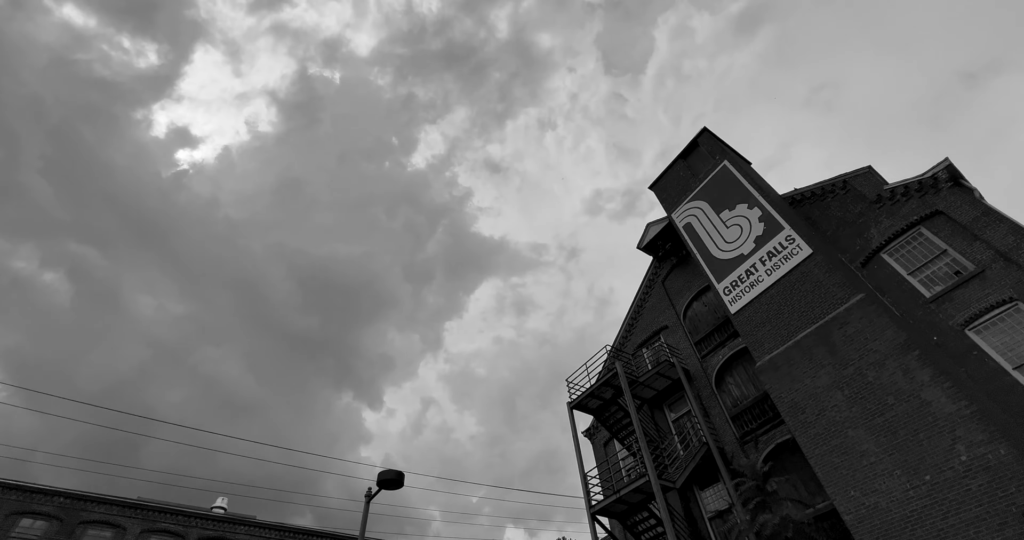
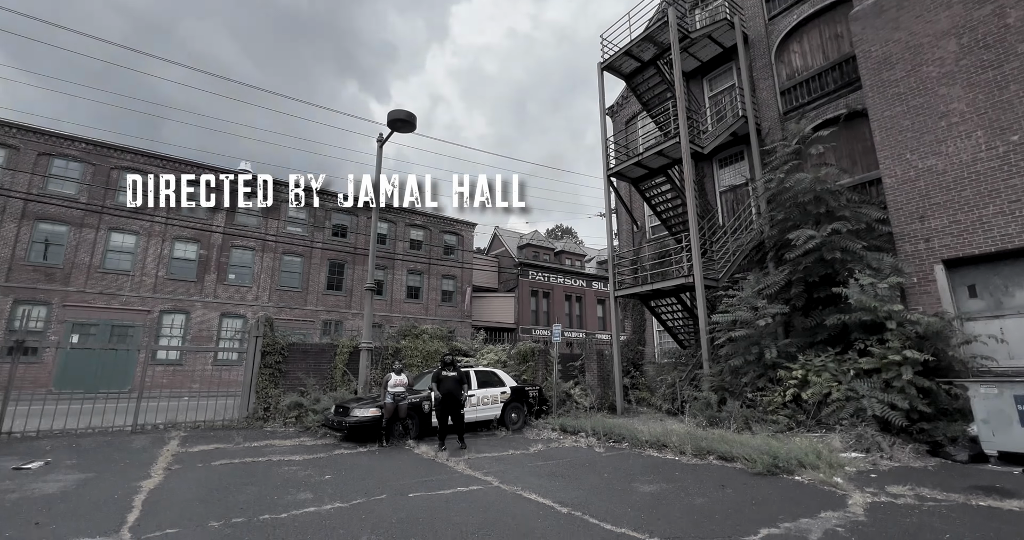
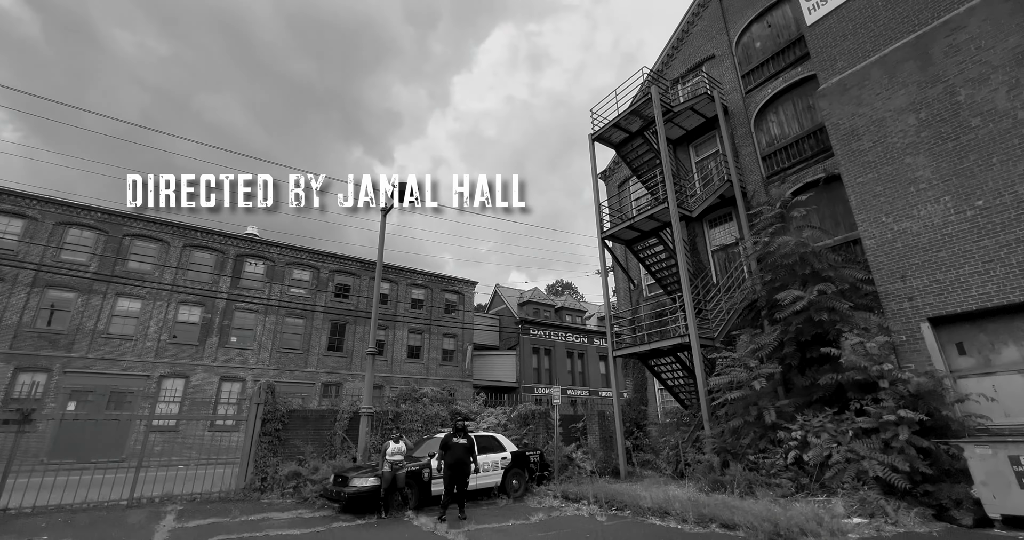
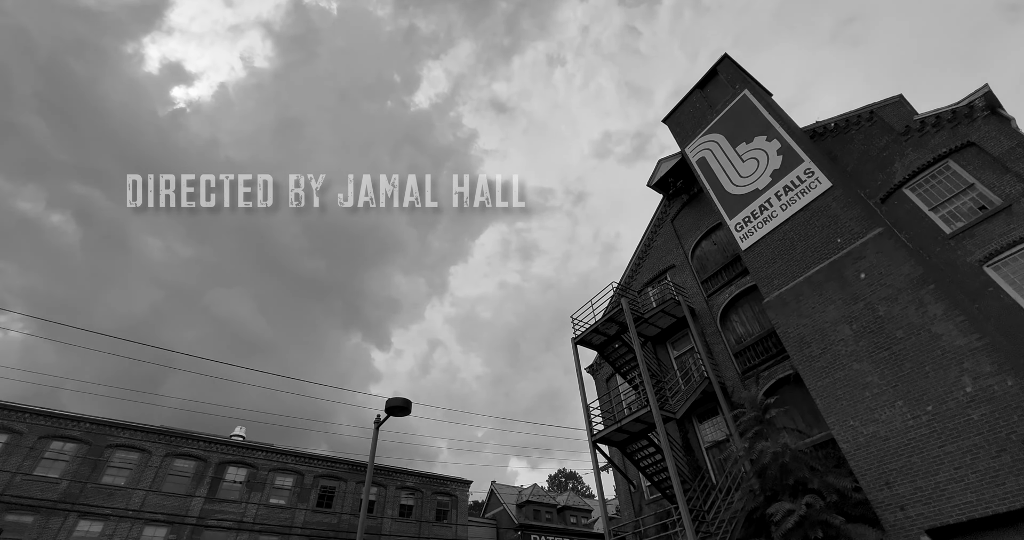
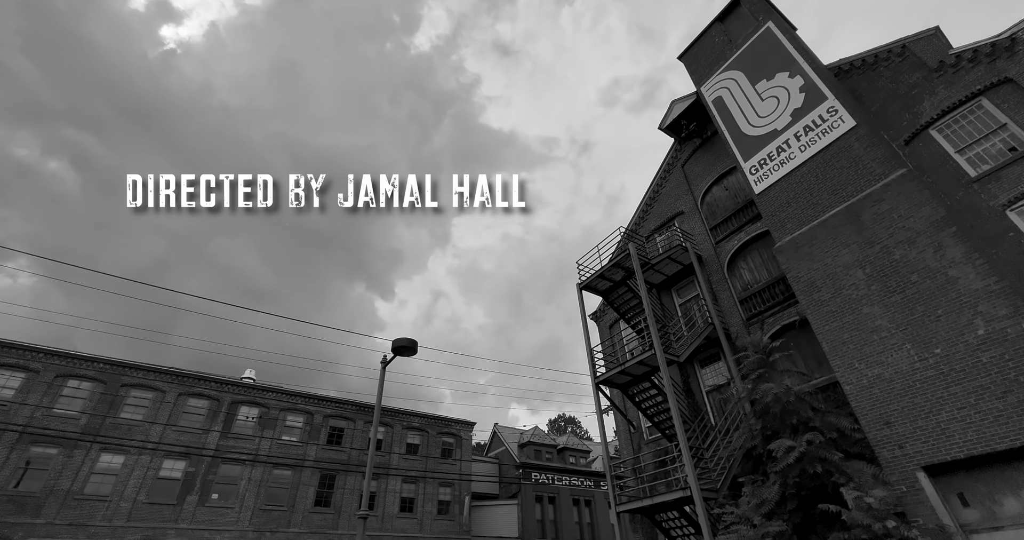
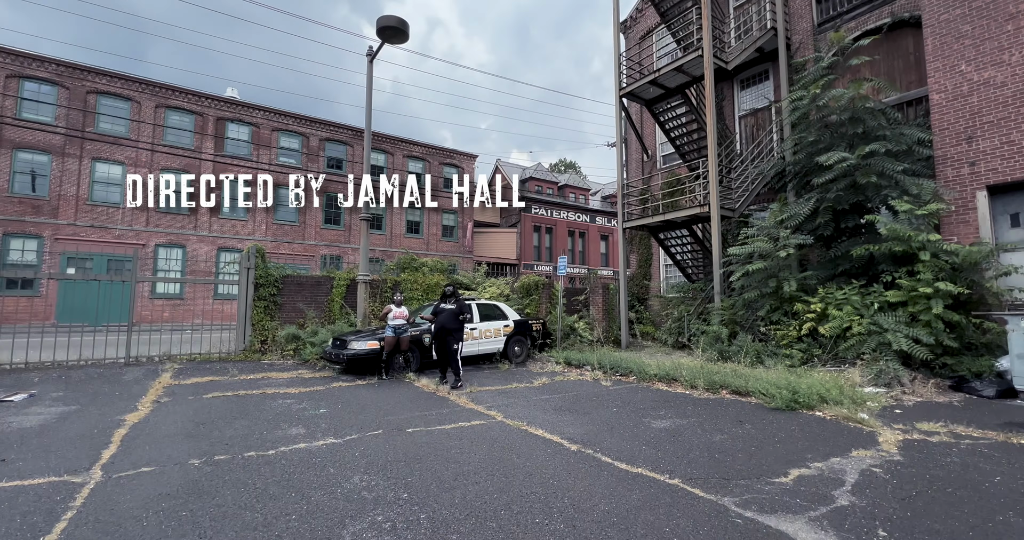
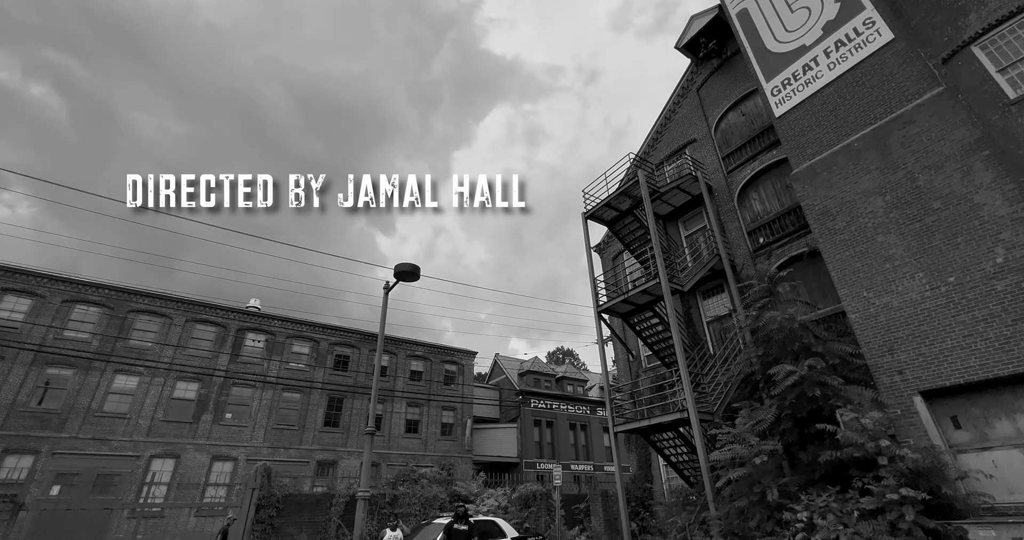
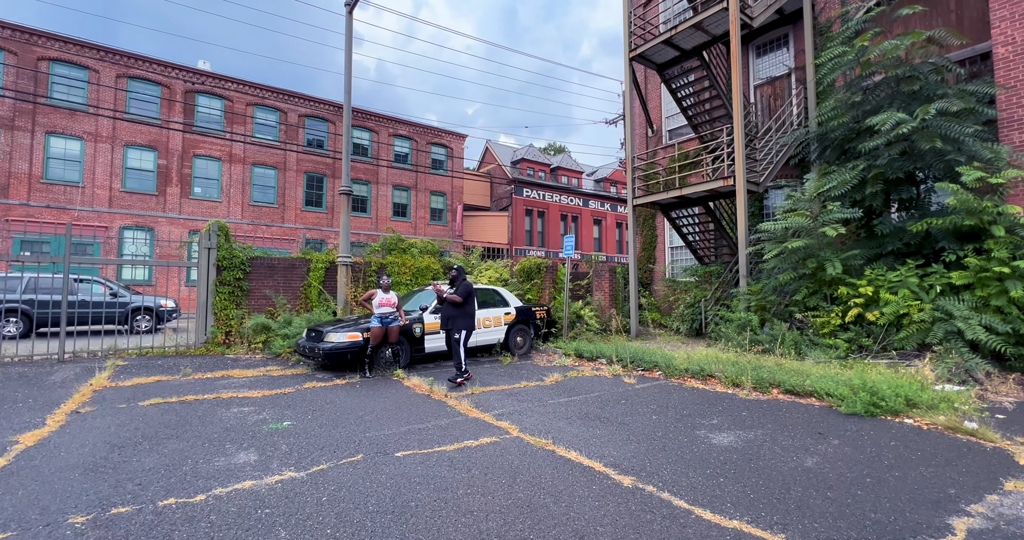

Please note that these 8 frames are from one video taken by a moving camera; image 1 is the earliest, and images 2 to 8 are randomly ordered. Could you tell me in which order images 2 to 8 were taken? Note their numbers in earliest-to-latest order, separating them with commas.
4, 5, 7, 3, 2, 6, 8
